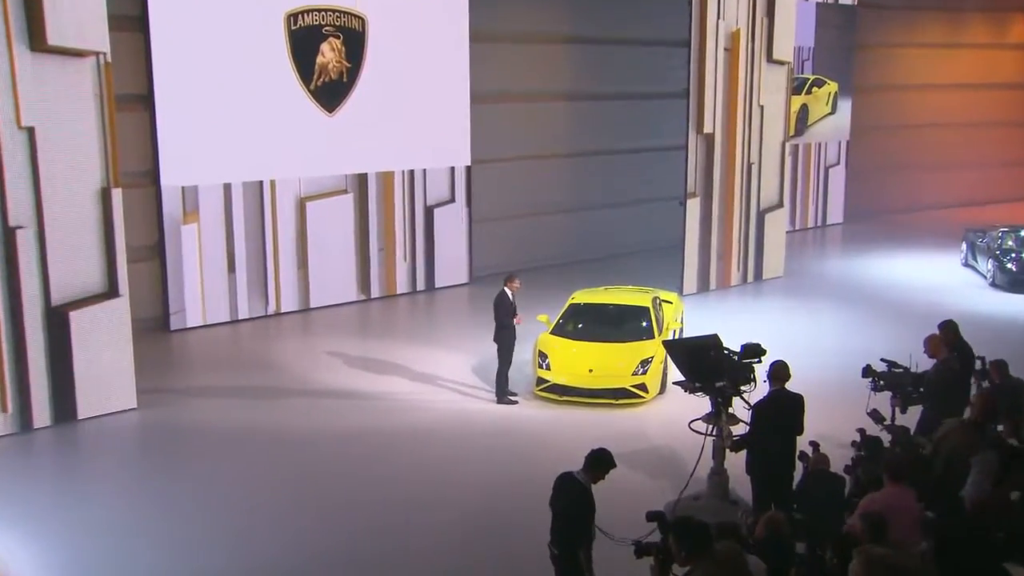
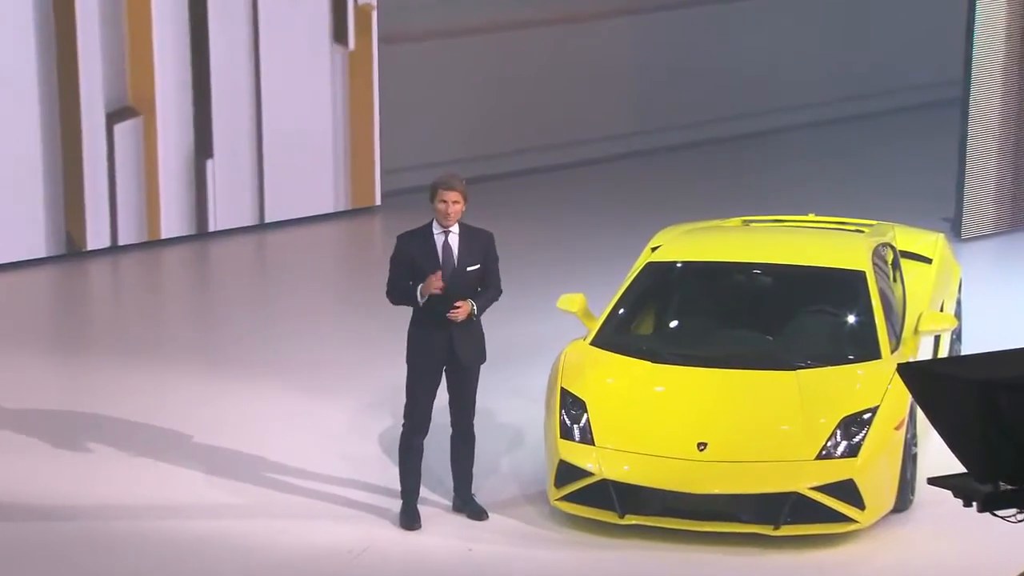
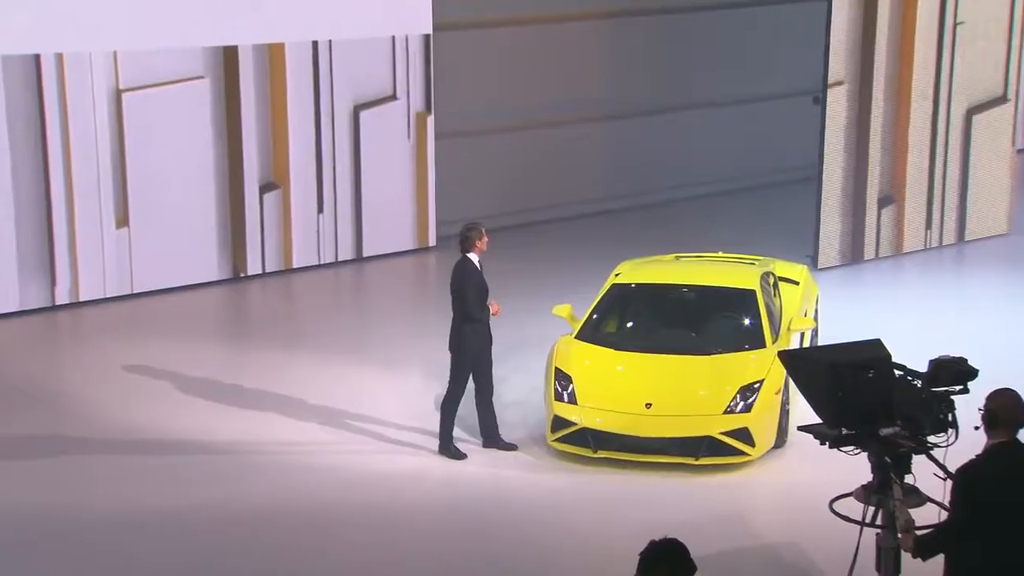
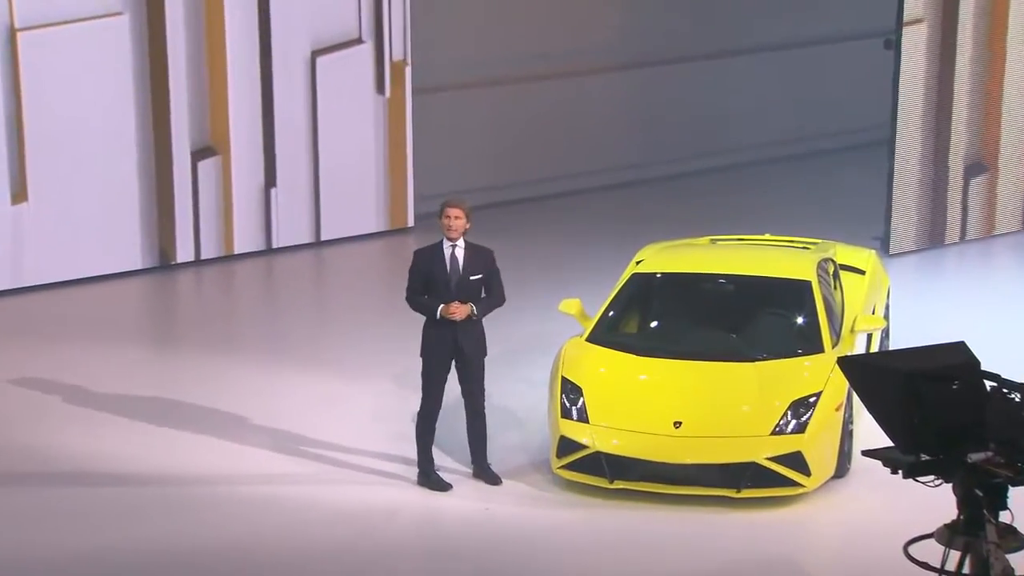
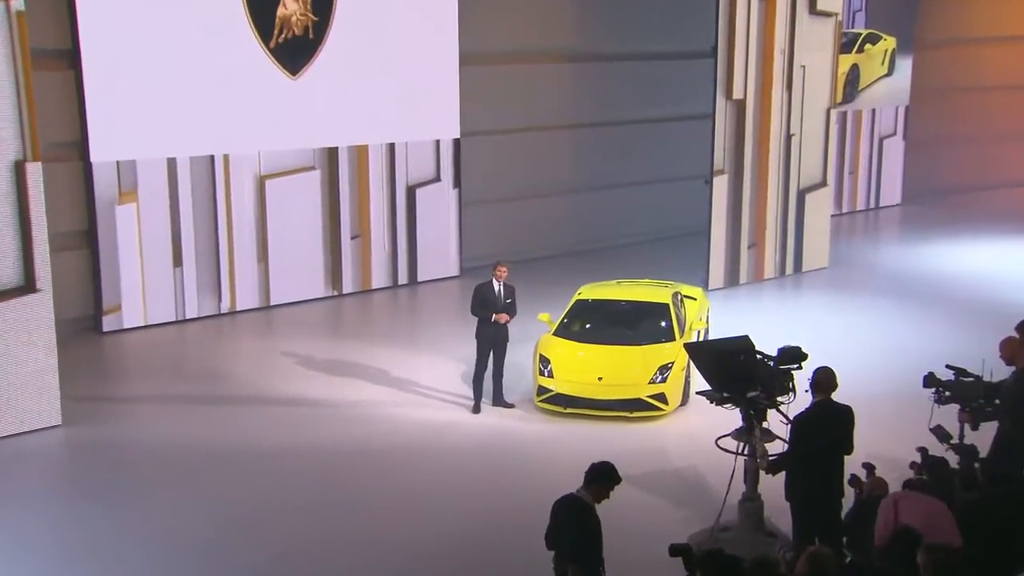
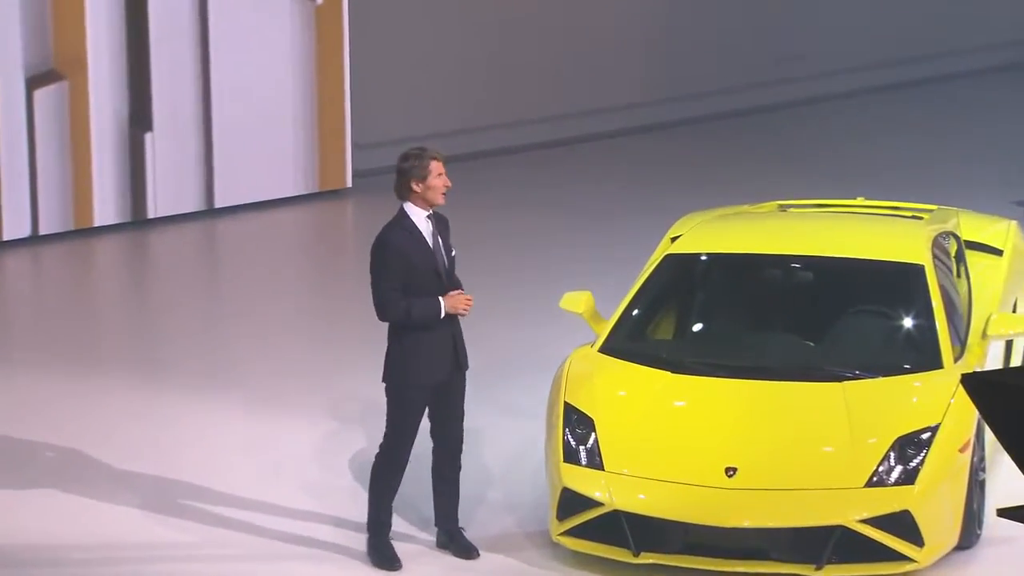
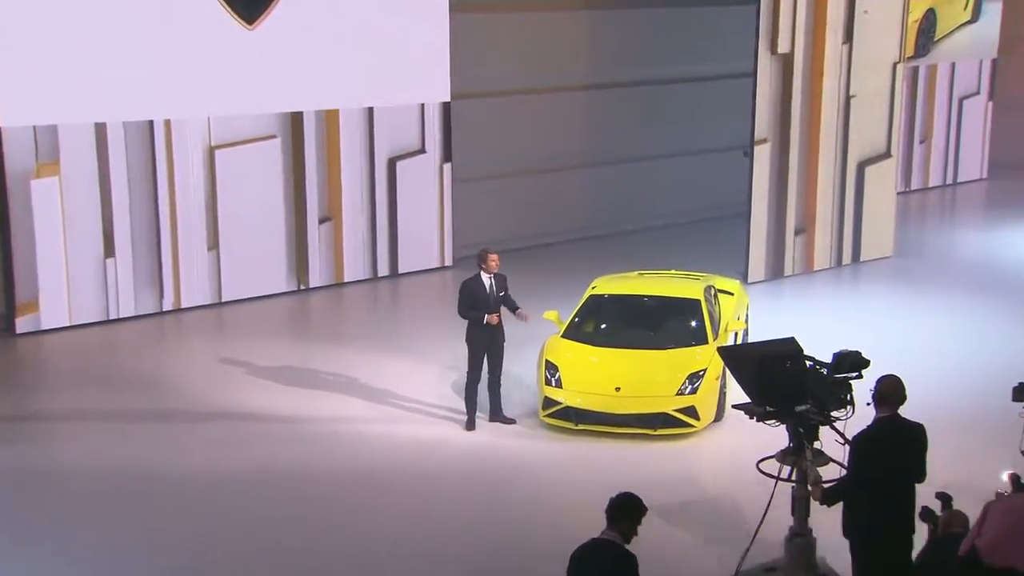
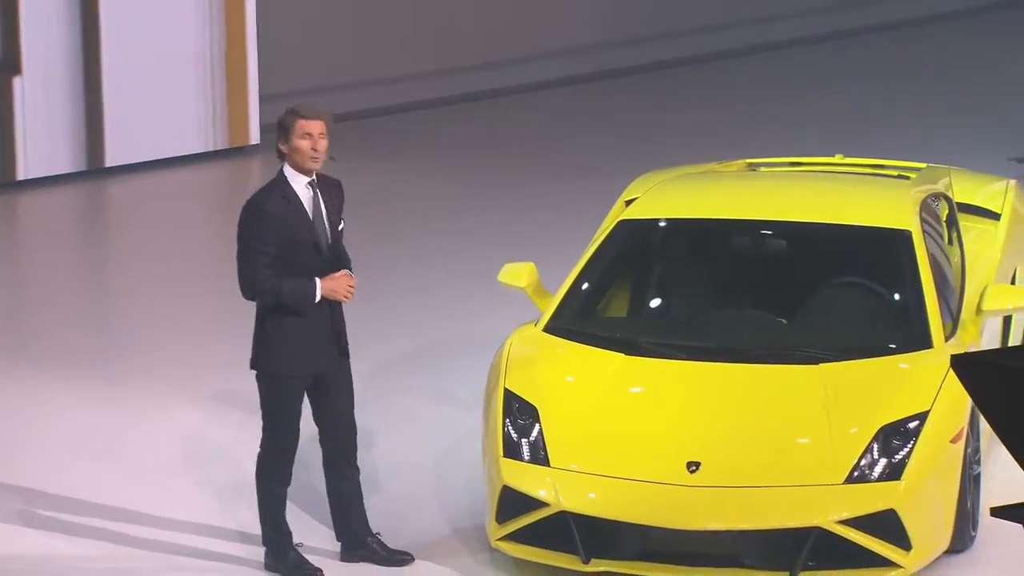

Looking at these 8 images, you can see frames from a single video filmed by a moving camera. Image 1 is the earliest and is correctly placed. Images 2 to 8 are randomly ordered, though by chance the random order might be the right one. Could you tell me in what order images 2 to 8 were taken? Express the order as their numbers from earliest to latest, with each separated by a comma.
5, 7, 3, 4, 2, 6, 8
